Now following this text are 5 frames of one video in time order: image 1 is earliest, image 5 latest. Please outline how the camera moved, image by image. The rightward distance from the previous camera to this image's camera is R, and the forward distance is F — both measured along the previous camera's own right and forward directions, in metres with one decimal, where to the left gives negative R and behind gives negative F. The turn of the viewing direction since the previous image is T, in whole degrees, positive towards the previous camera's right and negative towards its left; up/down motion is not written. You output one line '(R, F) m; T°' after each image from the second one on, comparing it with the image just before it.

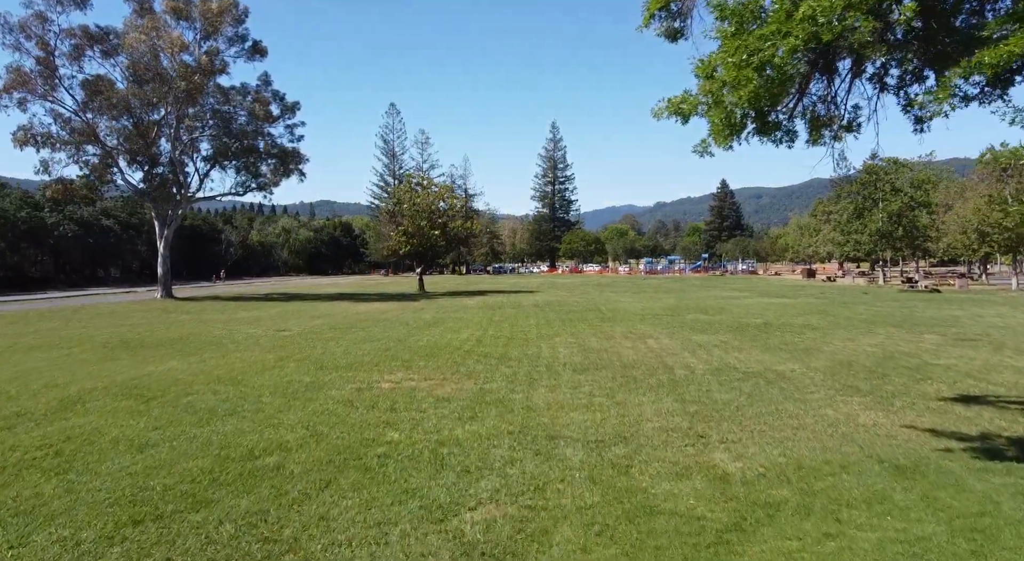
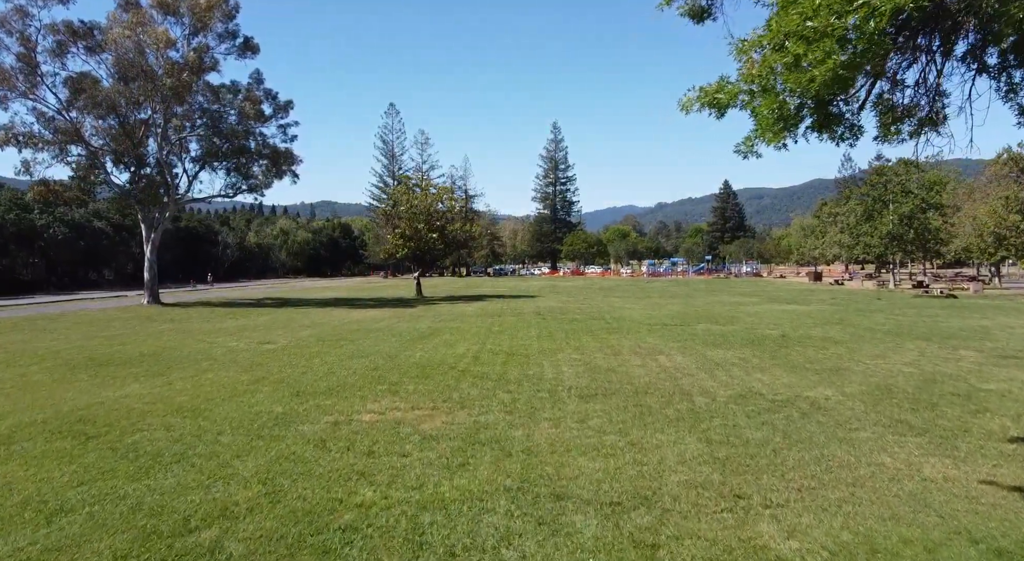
(0.0, +1.1) m; 0°
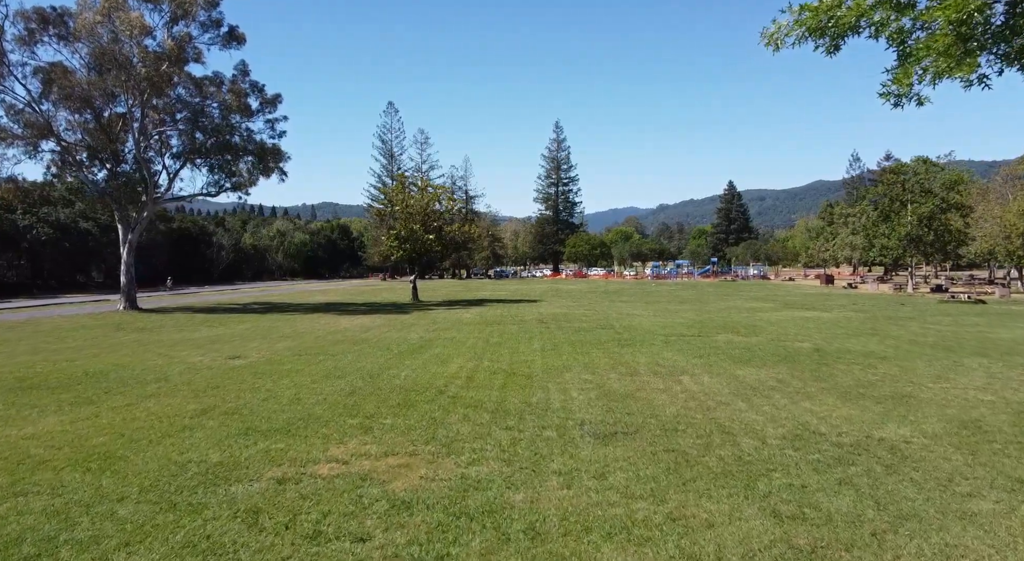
(0.0, +1.8) m; 0°
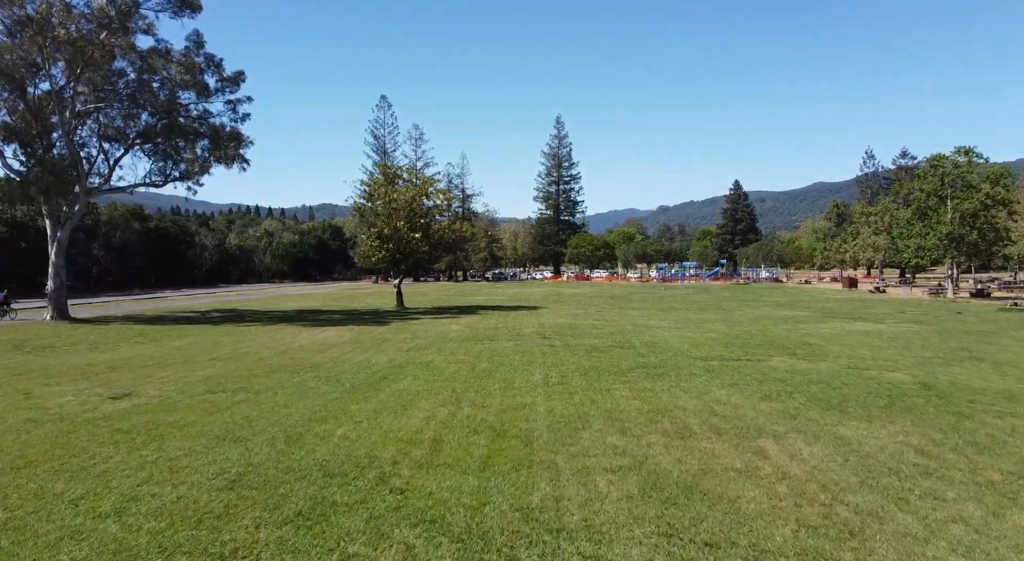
(+0.1, +4.0) m; 0°
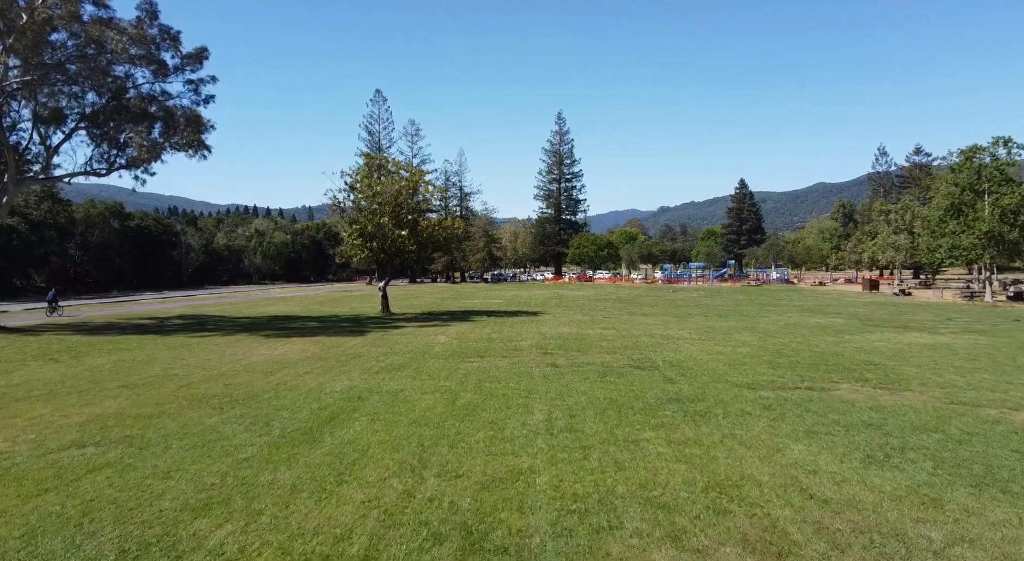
(+0.1, +3.1) m; 0°
